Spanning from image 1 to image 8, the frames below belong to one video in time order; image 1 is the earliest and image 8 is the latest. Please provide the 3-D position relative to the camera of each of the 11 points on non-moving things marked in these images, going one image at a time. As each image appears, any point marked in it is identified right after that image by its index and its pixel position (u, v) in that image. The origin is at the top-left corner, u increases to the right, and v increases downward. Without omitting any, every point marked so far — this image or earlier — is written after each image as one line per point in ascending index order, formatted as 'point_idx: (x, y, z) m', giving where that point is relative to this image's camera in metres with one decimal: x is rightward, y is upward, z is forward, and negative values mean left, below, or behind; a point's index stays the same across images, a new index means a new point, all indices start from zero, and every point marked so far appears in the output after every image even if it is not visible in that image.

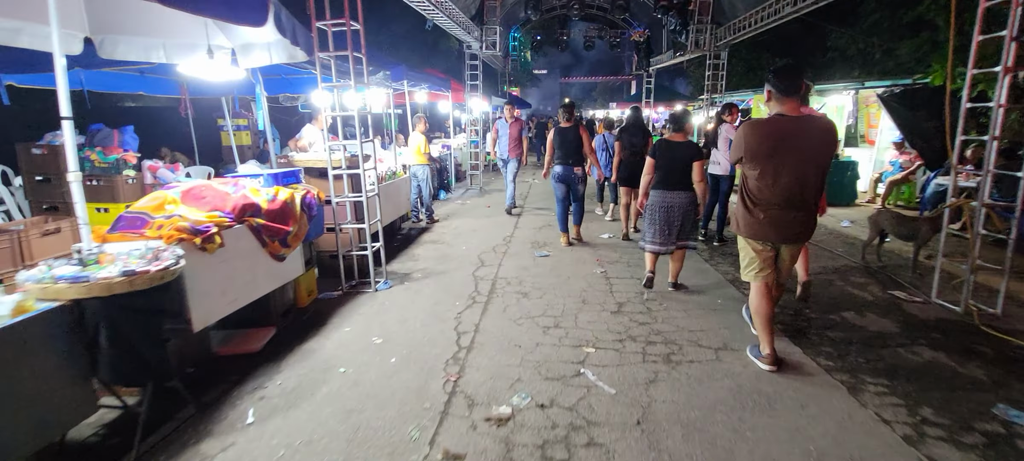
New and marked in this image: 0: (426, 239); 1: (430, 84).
0: (-1.3, -0.1, +7.3) m
1: (-1.8, +3.1, +10.1) m
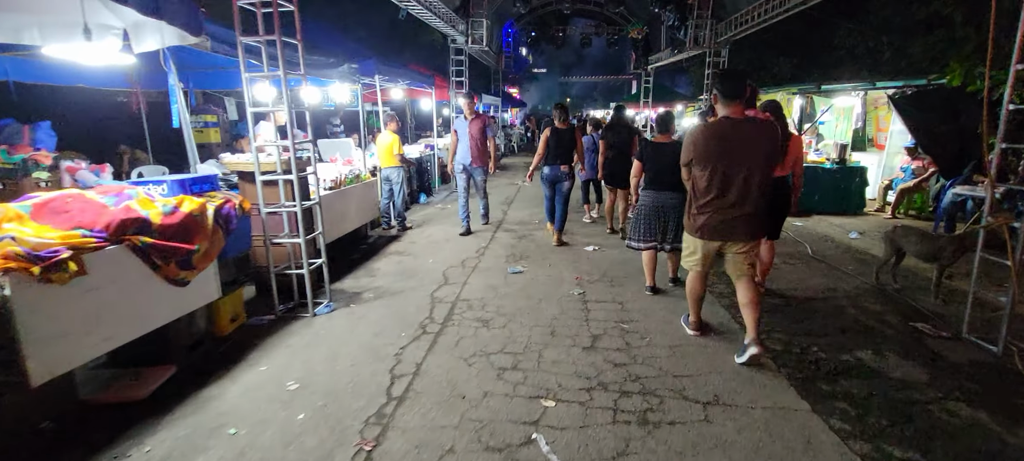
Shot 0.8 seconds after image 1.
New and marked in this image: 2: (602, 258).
0: (-1.6, -0.3, +6.6) m
1: (-2.1, +3.0, +9.4) m
2: (+1.1, -0.4, +6.2) m
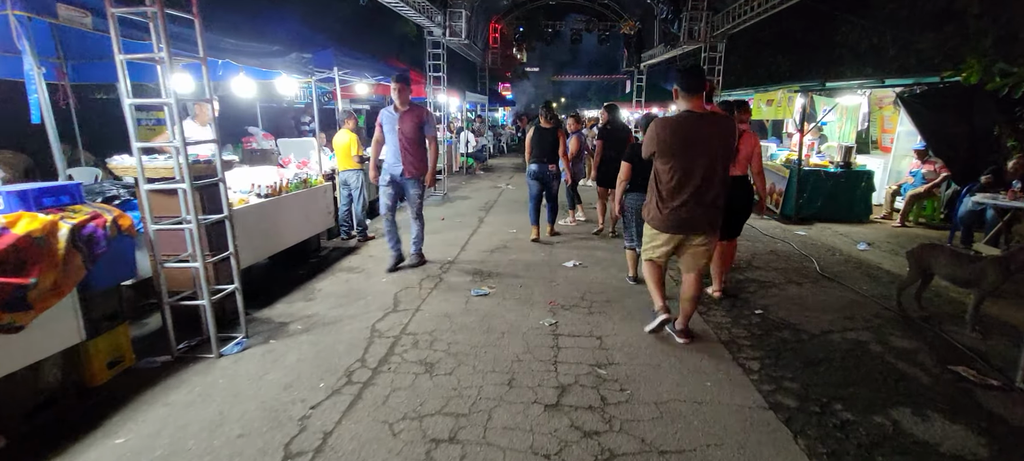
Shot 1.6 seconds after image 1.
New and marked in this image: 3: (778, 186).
0: (-2.0, -0.4, +5.8) m
1: (-2.5, +2.8, +8.6) m
2: (+0.8, -0.5, +5.5) m
3: (+5.6, +0.9, +10.2) m
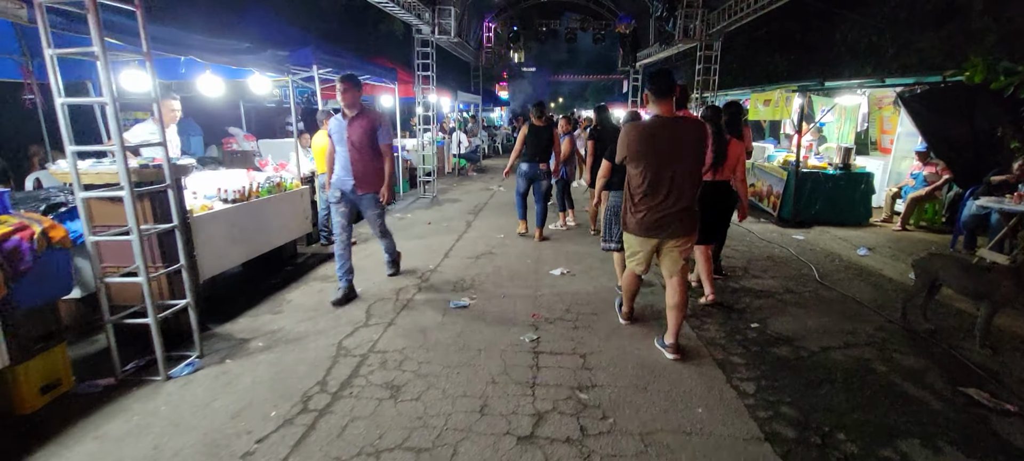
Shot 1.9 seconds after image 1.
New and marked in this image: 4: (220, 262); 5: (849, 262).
0: (-2.2, -0.5, +5.5) m
1: (-2.7, +2.7, +8.3) m
2: (+0.6, -0.6, +5.2) m
3: (+5.4, +0.9, +10.0) m
4: (-2.7, -0.3, +4.5) m
5: (+4.6, -0.4, +6.7) m
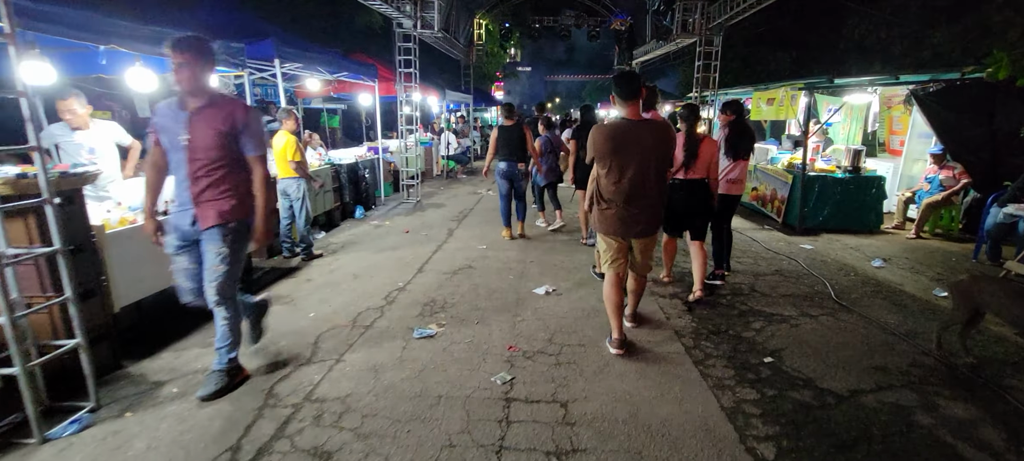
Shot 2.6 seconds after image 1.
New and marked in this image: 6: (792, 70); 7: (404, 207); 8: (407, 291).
0: (-2.4, -0.6, +4.8) m
1: (-2.9, +2.6, +7.7) m
2: (+0.4, -0.7, +4.6) m
3: (+5.2, +0.7, +9.4) m
4: (-2.9, -0.4, +3.9) m
5: (+4.4, -0.6, +6.1) m
6: (+8.3, +4.7, +14.4) m
7: (-2.2, +0.5, +9.7) m
8: (-1.1, -0.6, +4.9) m
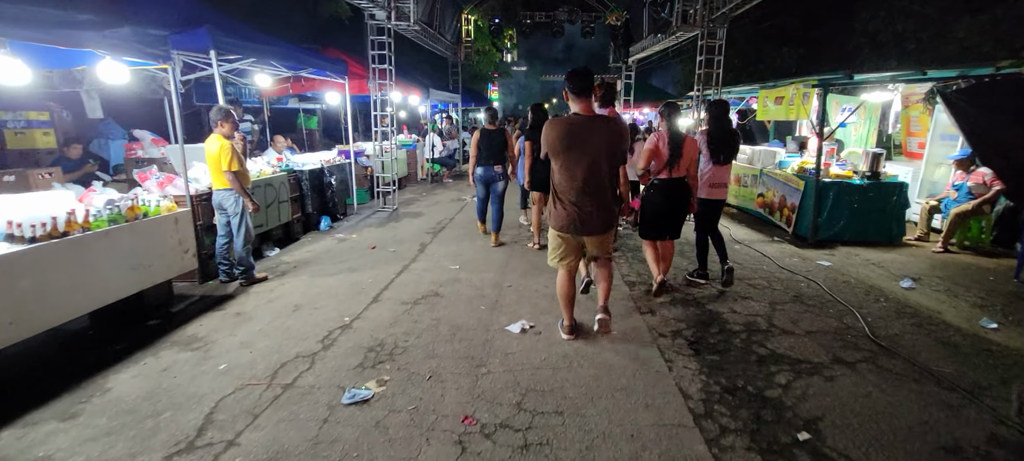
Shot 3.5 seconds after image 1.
0: (-2.7, -0.8, +4.0) m
1: (-3.2, +2.4, +6.8) m
2: (+0.1, -0.9, +3.7) m
3: (+4.9, +0.5, +8.5) m
4: (-3.2, -0.6, +3.0) m
5: (+4.1, -0.8, +5.2) m
6: (+8.0, +4.5, +13.6) m
7: (-2.4, +0.3, +8.8) m
8: (-1.3, -0.8, +4.0) m
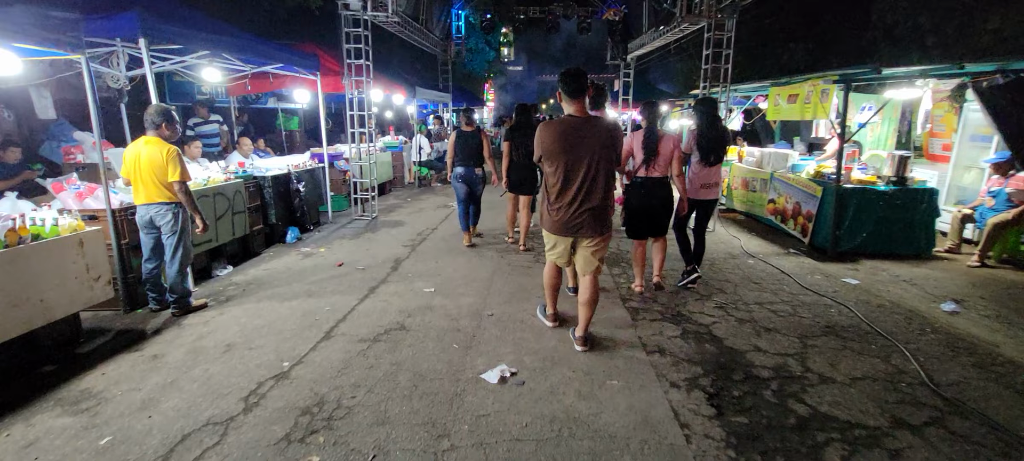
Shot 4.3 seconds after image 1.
0: (-2.8, -1.0, +3.2) m
1: (-3.4, +2.2, +6.0) m
2: (0.0, -1.1, +2.9) m
3: (+4.7, +0.4, +7.8) m
4: (-3.3, -0.8, +2.2) m
5: (+4.0, -0.9, +4.5) m
6: (+7.8, +4.4, +12.8) m
7: (-2.6, +0.1, +8.1) m
8: (-1.5, -1.0, +3.2) m
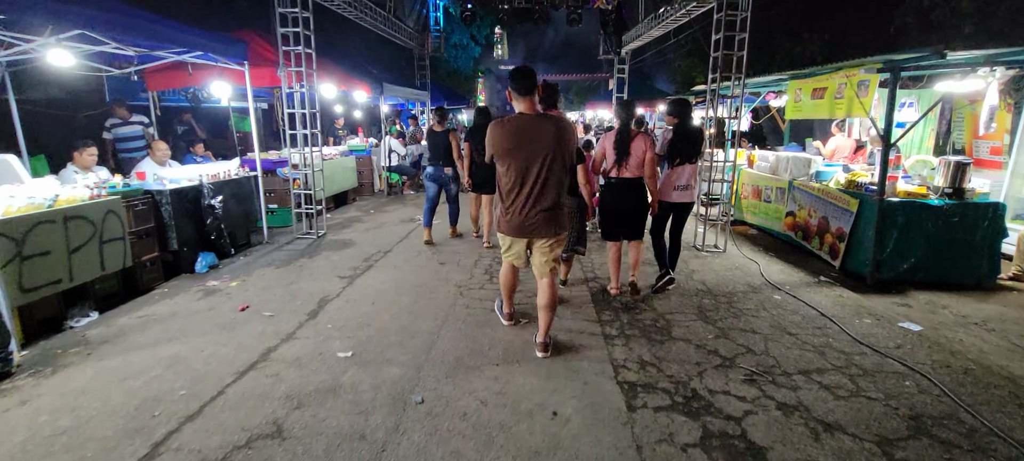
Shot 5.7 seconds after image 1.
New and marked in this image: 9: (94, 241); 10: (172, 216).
0: (-3.2, -1.3, +1.7) m
1: (-3.8, +1.9, +4.6) m
2: (-0.4, -1.4, +1.5) m
3: (+4.3, +0.1, +6.4) m
4: (-3.7, -1.1, +0.8) m
5: (+3.6, -1.2, +3.1) m
6: (+7.3, +4.1, +11.5) m
7: (-3.0, -0.2, +6.7) m
8: (-1.8, -1.3, +1.8) m
9: (-3.7, -0.1, +4.4) m
10: (-3.7, +0.2, +5.3) m
